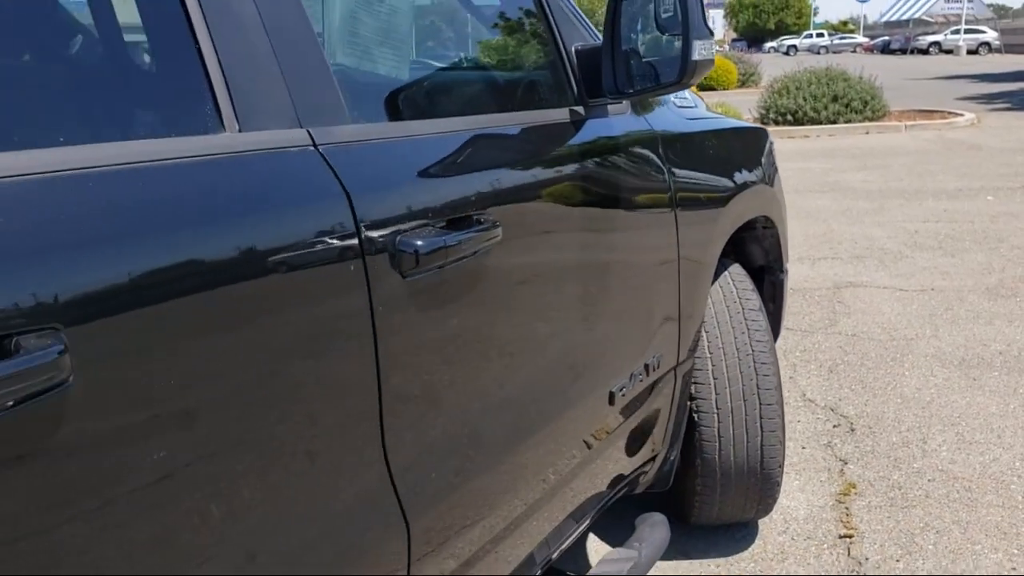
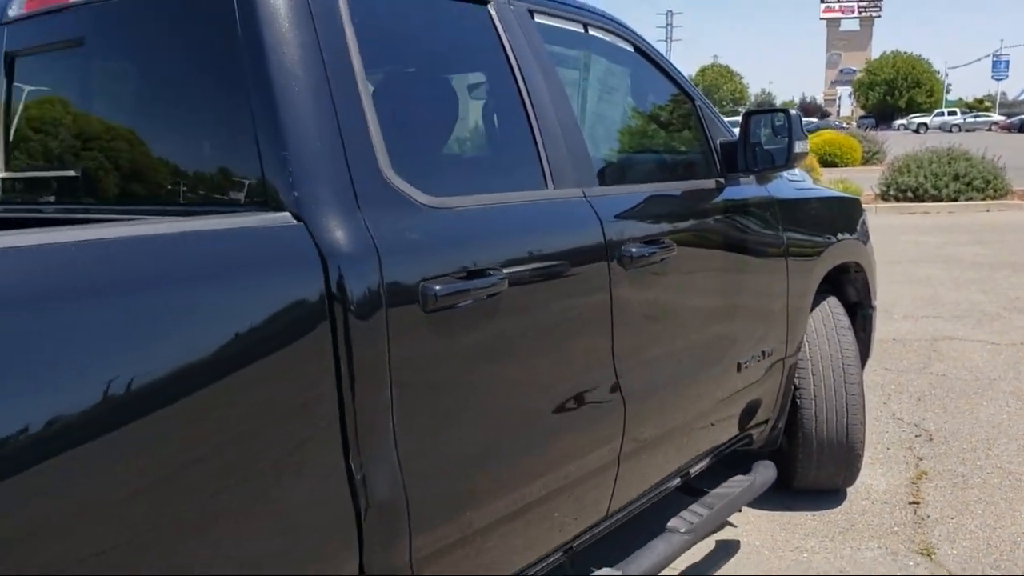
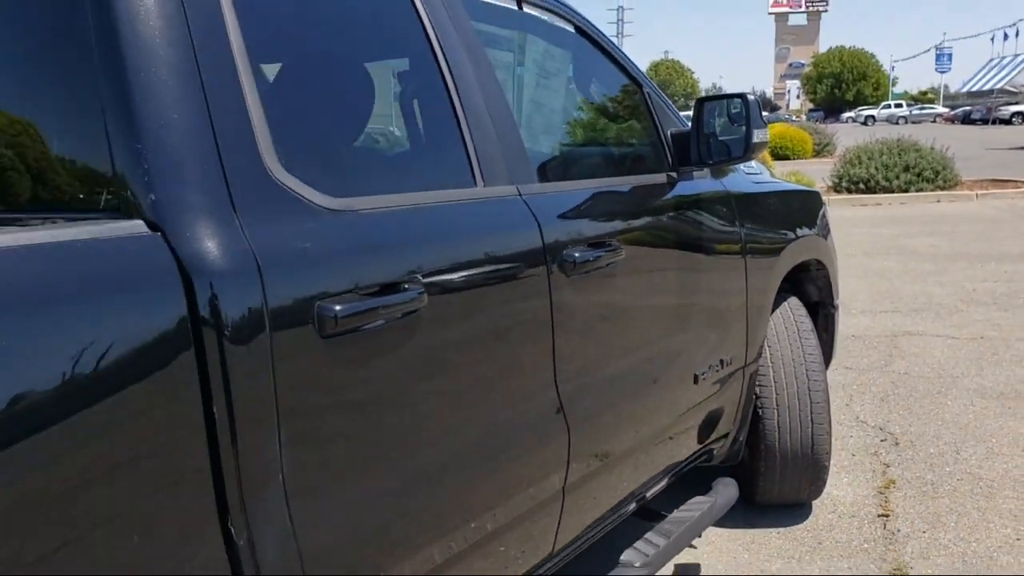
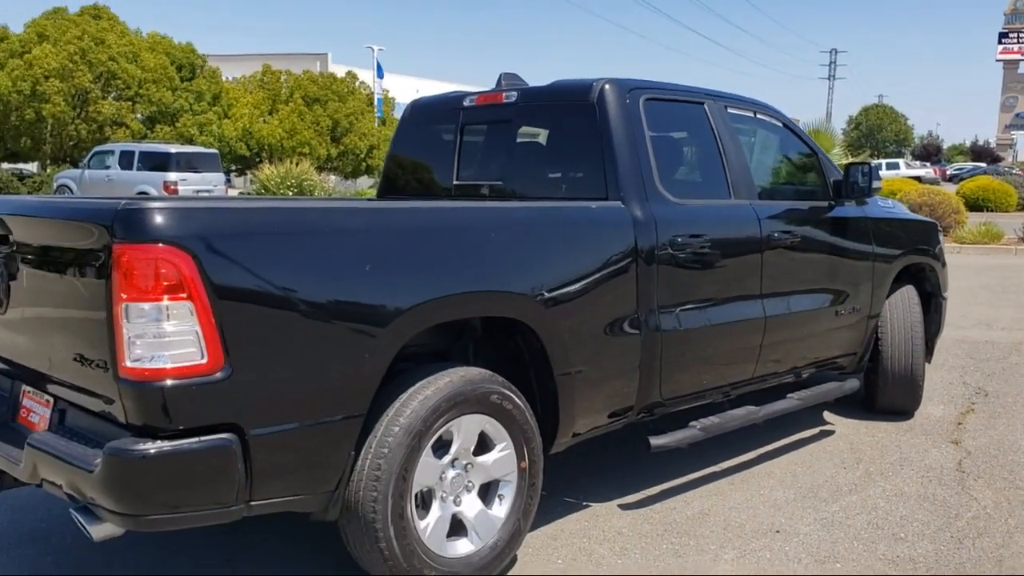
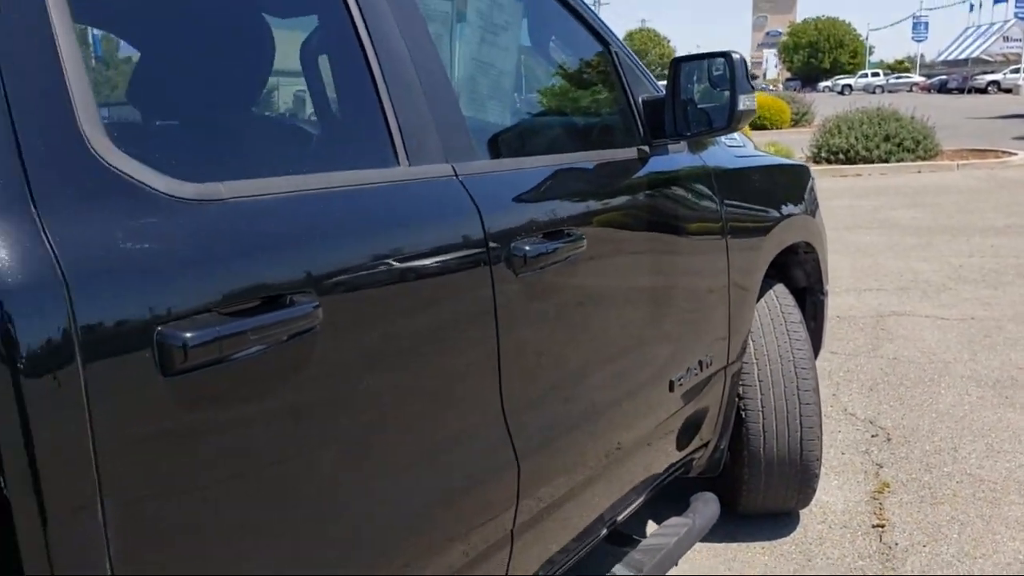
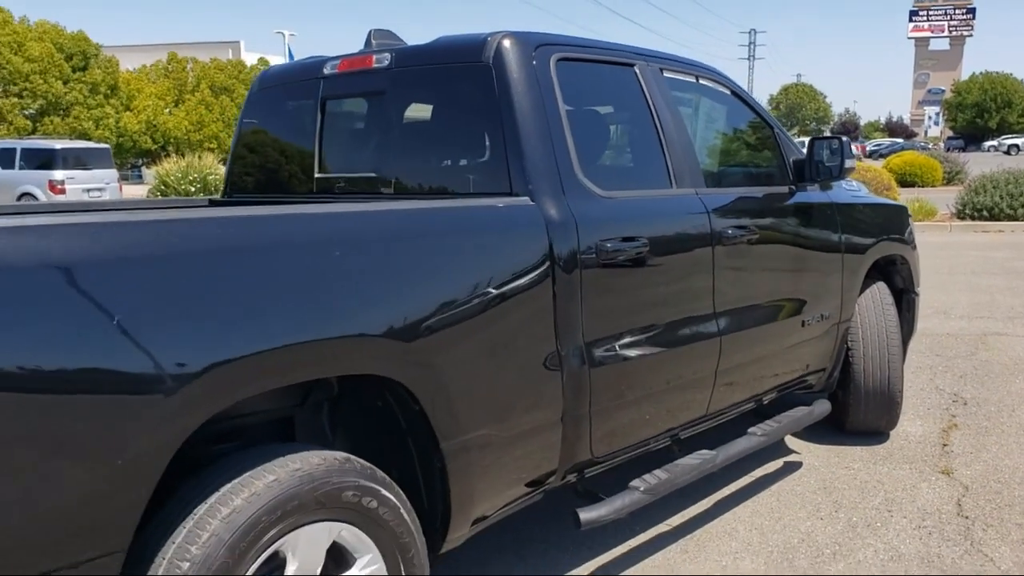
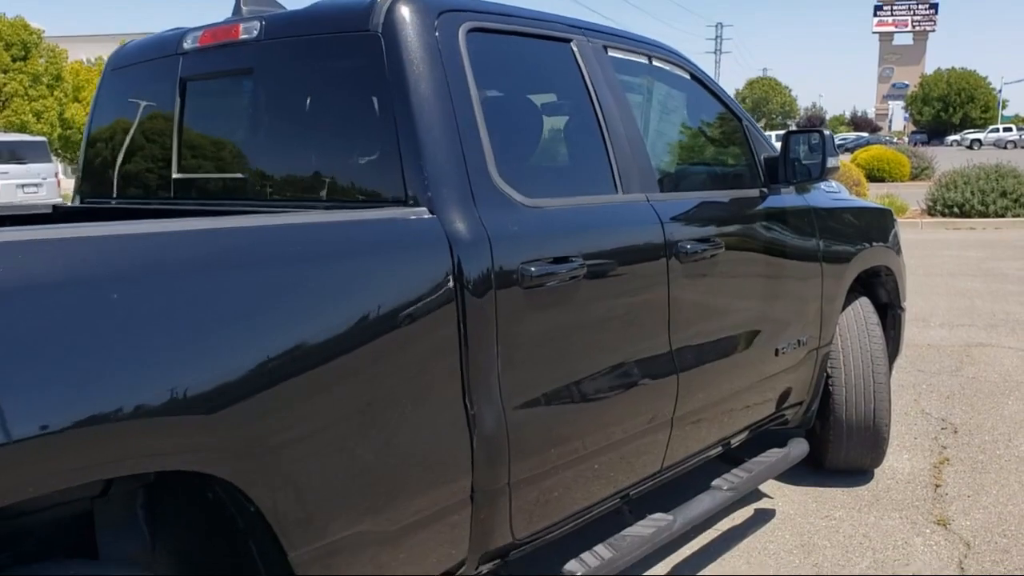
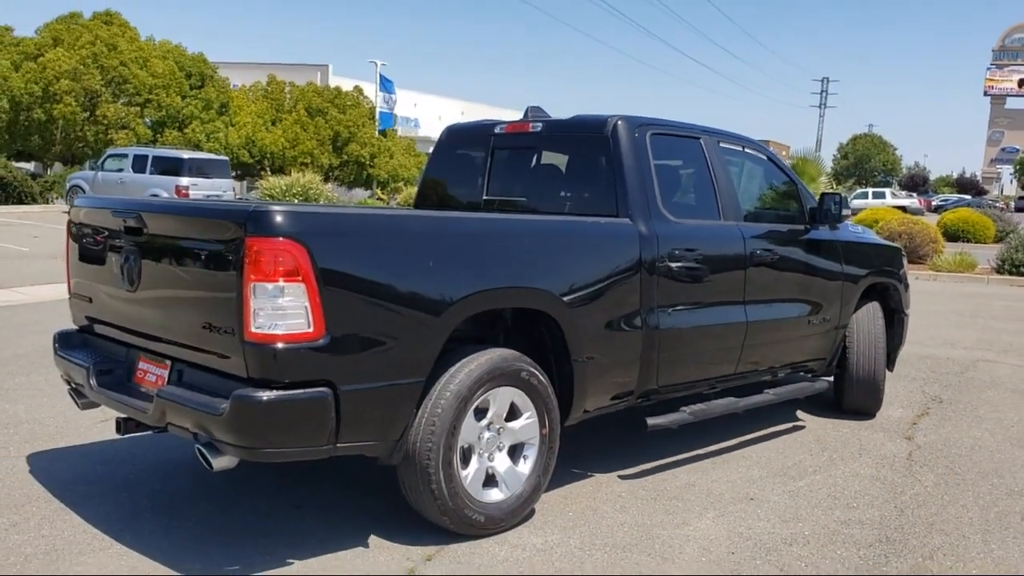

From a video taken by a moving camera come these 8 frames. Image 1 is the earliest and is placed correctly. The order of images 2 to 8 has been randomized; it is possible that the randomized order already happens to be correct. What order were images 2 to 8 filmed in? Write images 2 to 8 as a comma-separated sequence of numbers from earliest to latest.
5, 3, 2, 7, 6, 4, 8
